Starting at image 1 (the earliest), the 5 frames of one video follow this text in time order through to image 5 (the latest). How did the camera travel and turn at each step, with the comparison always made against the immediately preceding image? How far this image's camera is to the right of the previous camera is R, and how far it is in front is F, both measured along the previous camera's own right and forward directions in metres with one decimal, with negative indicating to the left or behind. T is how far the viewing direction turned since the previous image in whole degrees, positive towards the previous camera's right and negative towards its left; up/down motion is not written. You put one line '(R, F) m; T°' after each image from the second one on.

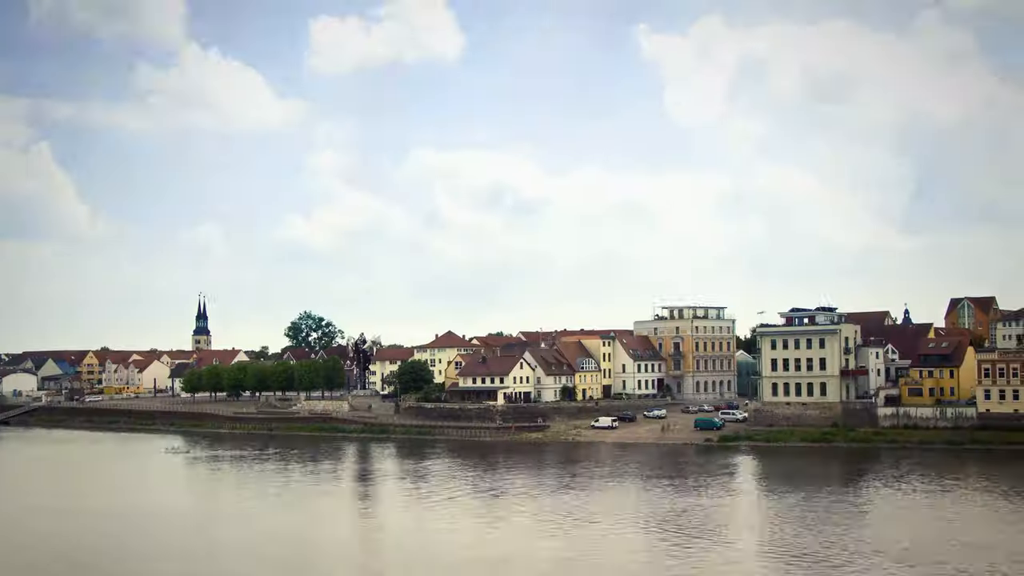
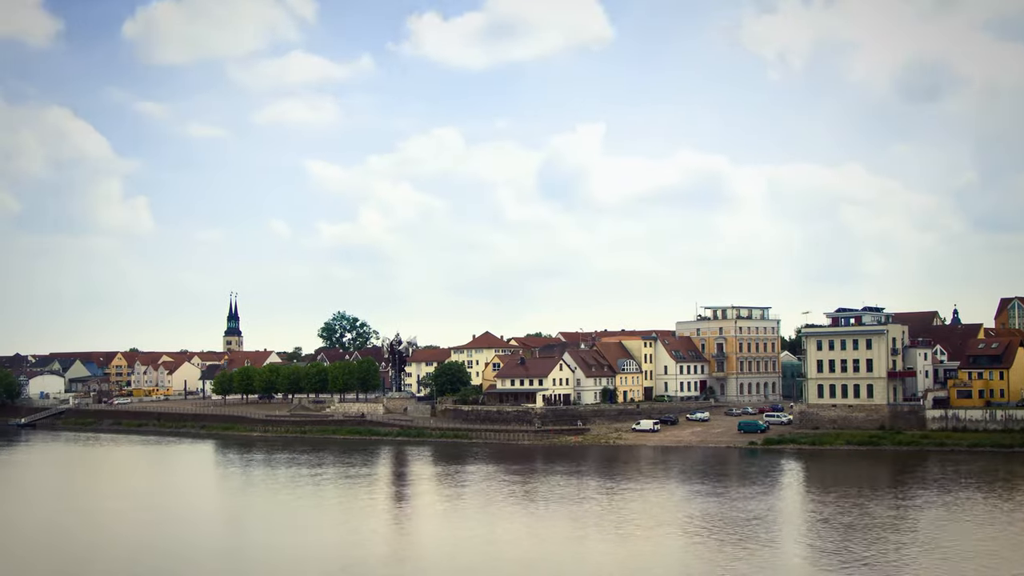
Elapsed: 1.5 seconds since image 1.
(0.0, +1.7) m; -2°
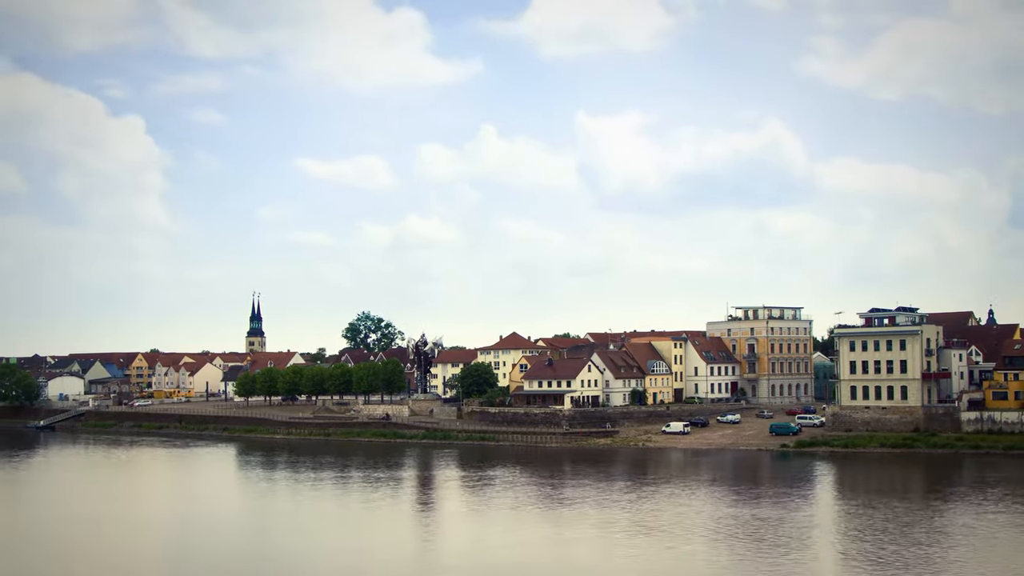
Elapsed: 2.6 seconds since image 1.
(0.0, +1.2) m; -2°
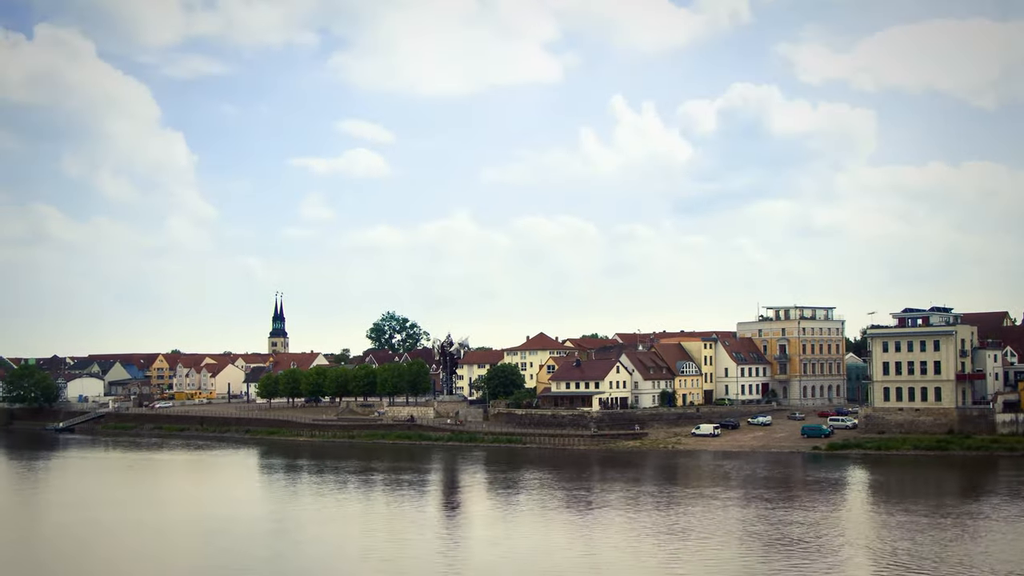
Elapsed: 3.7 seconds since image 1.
(0.0, +1.1) m; -2°
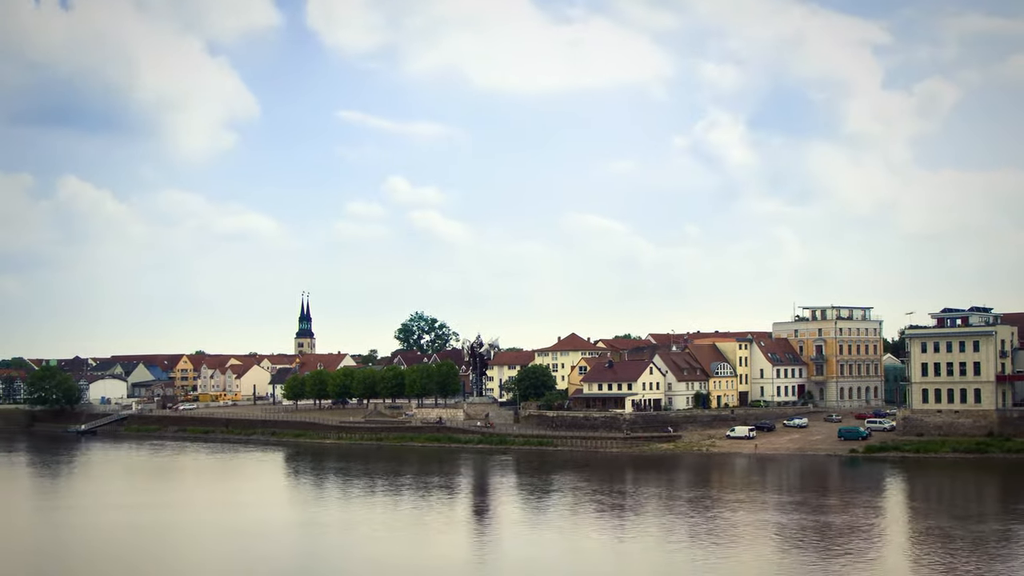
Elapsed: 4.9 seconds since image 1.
(-0.1, +1.2) m; -2°
